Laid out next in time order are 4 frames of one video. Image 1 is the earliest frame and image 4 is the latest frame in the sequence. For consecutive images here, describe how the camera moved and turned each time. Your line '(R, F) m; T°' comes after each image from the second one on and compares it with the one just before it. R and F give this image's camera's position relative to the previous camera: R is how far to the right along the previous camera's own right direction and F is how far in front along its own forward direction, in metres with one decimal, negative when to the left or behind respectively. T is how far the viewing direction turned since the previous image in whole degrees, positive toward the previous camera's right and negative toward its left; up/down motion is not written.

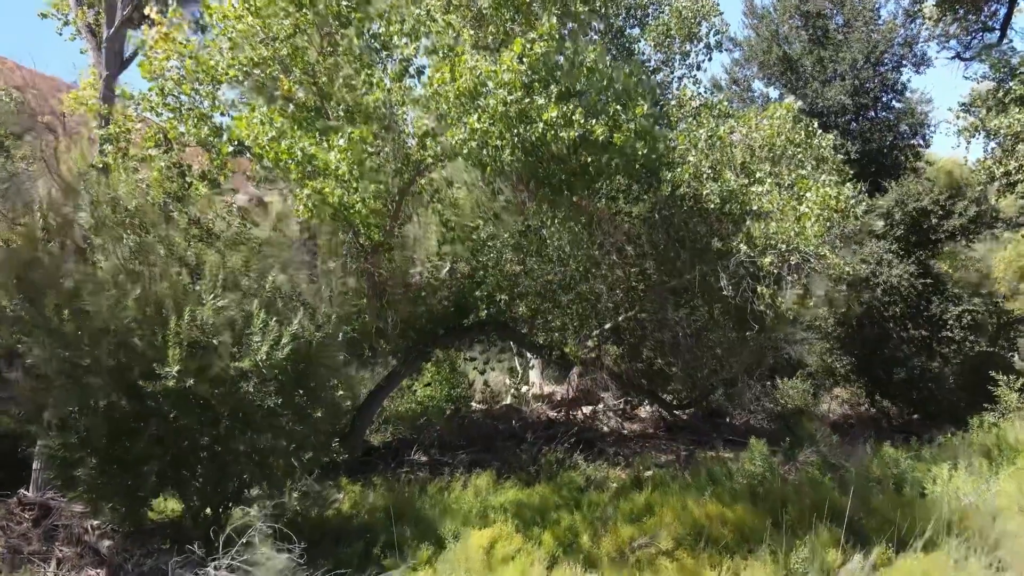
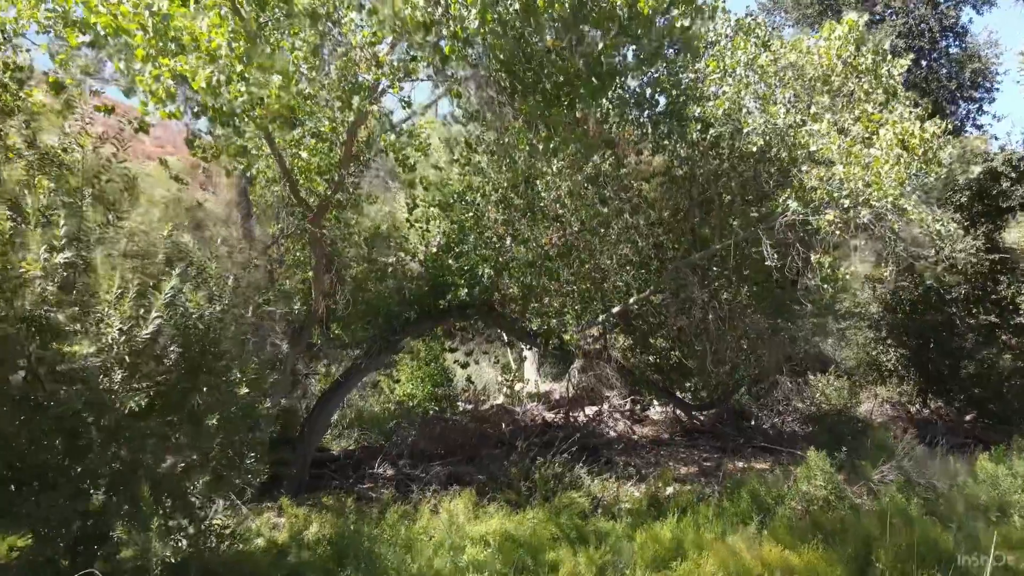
(+0.1, +1.8) m; 0°
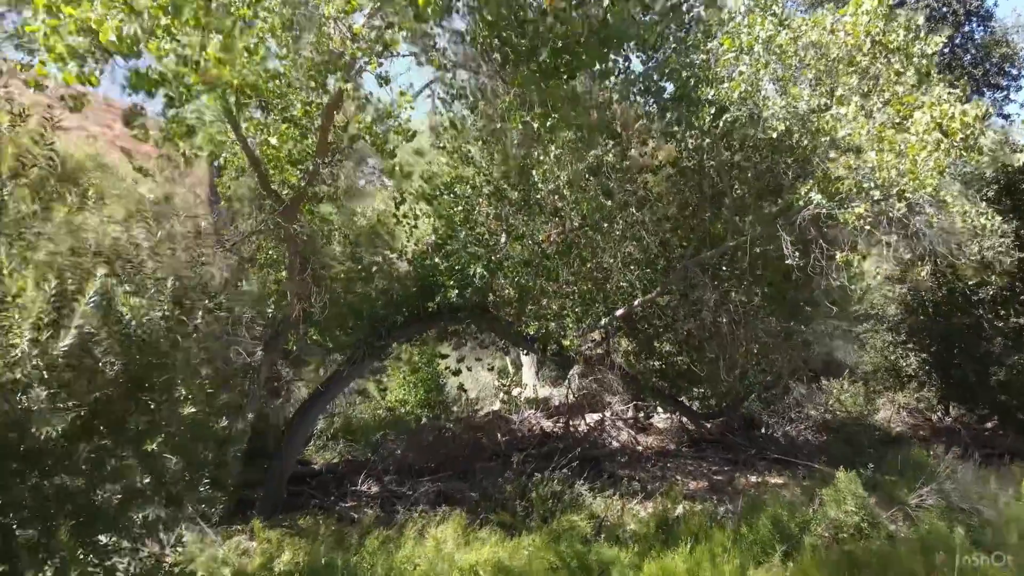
(0.0, +0.6) m; 0°
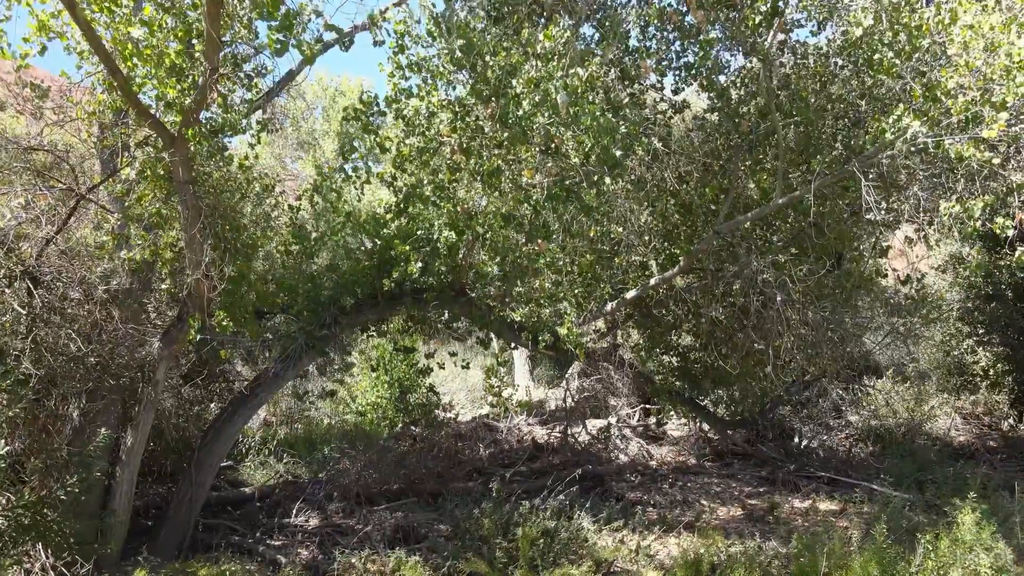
(+0.1, +1.7) m; 0°
